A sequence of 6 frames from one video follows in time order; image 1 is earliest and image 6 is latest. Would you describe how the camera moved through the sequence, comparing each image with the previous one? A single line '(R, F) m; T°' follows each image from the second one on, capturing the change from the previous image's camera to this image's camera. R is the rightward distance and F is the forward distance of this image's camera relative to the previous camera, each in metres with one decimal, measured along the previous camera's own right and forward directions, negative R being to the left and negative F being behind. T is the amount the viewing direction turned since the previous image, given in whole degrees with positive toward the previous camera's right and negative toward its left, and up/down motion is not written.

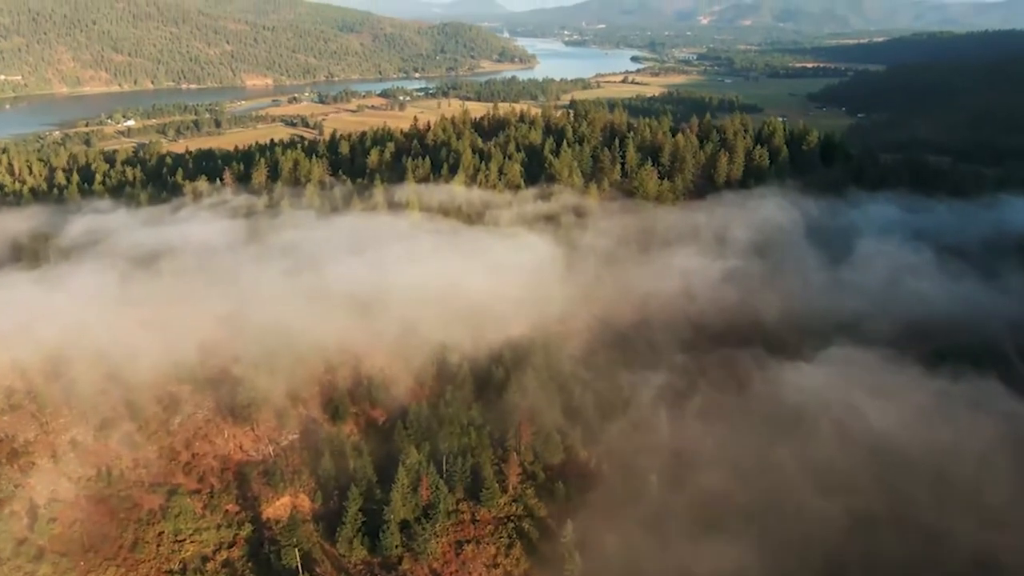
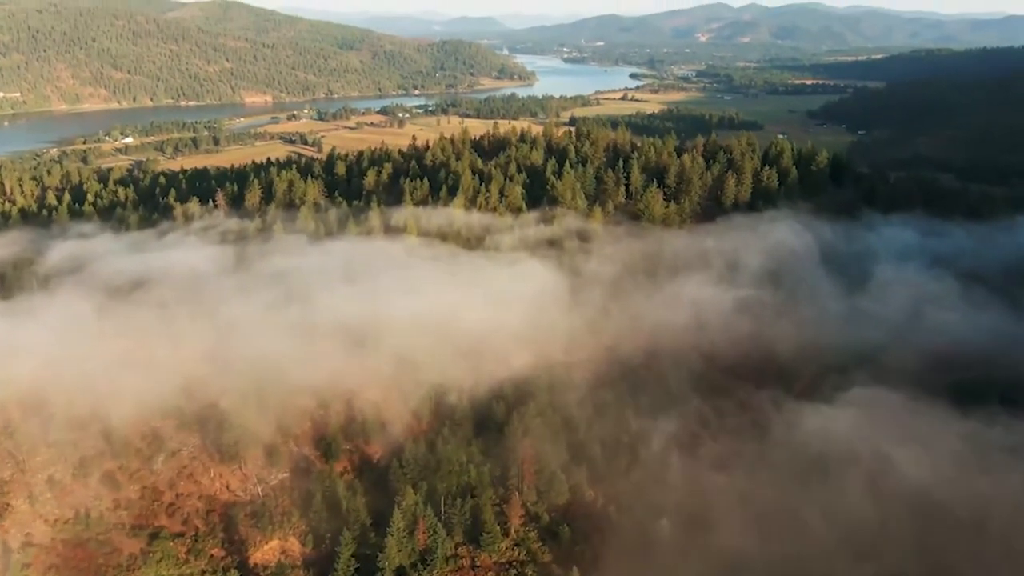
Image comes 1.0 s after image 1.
(-0.2, +2.3) m; 0°
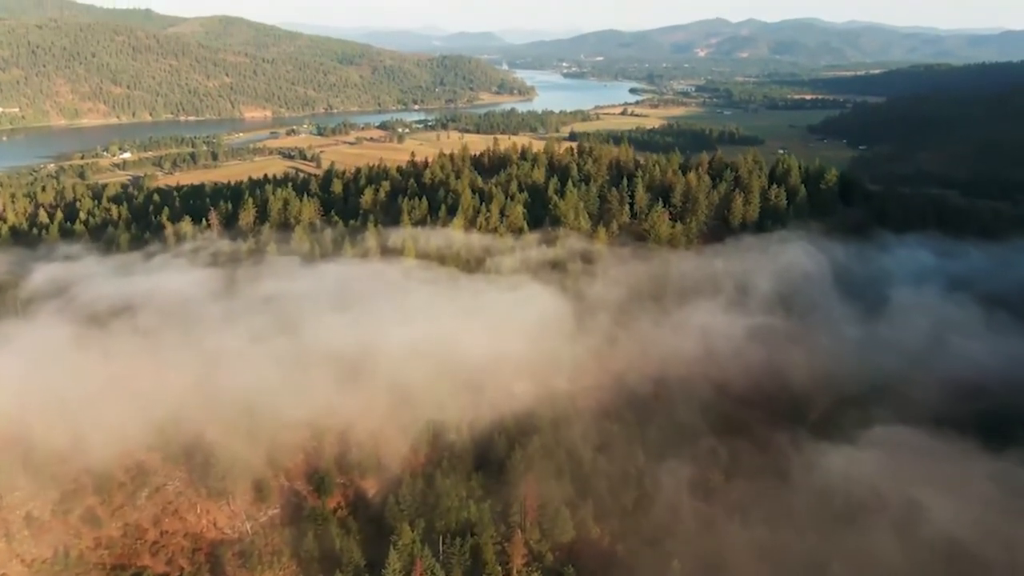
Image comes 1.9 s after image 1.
(-0.1, +2.0) m; 0°
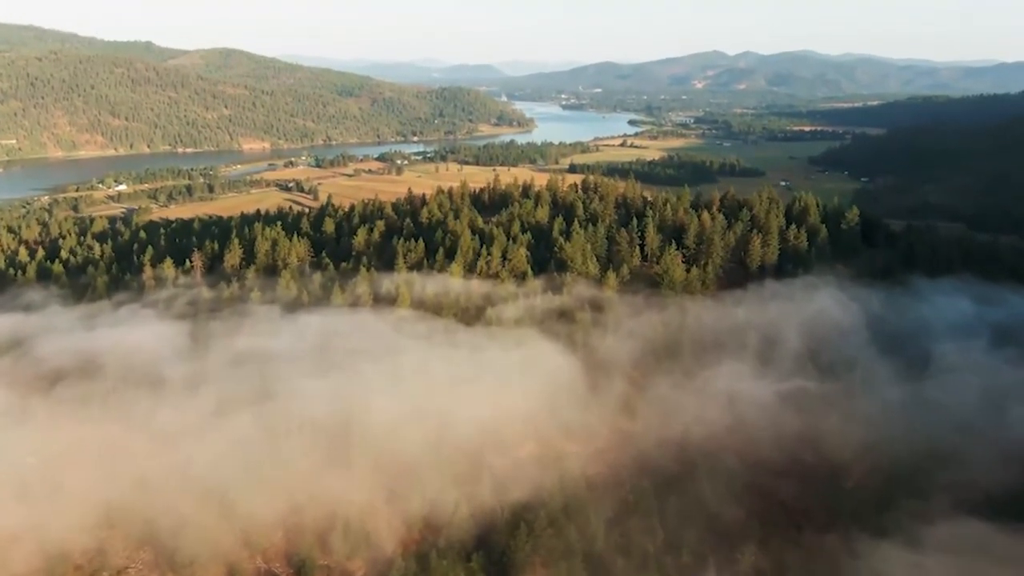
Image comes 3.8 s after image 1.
(-0.3, +4.3) m; 0°
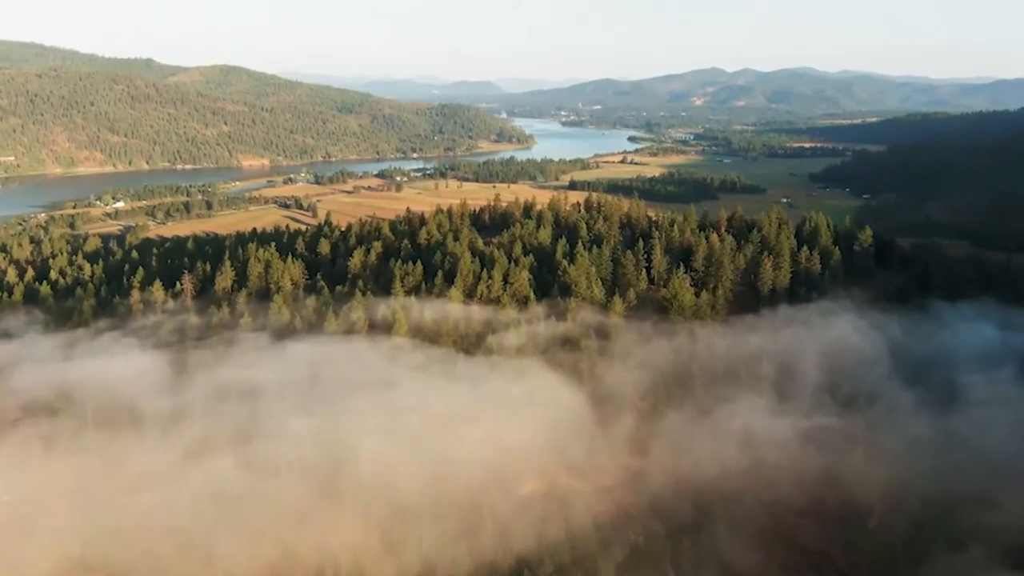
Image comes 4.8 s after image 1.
(-0.2, +2.3) m; 0°
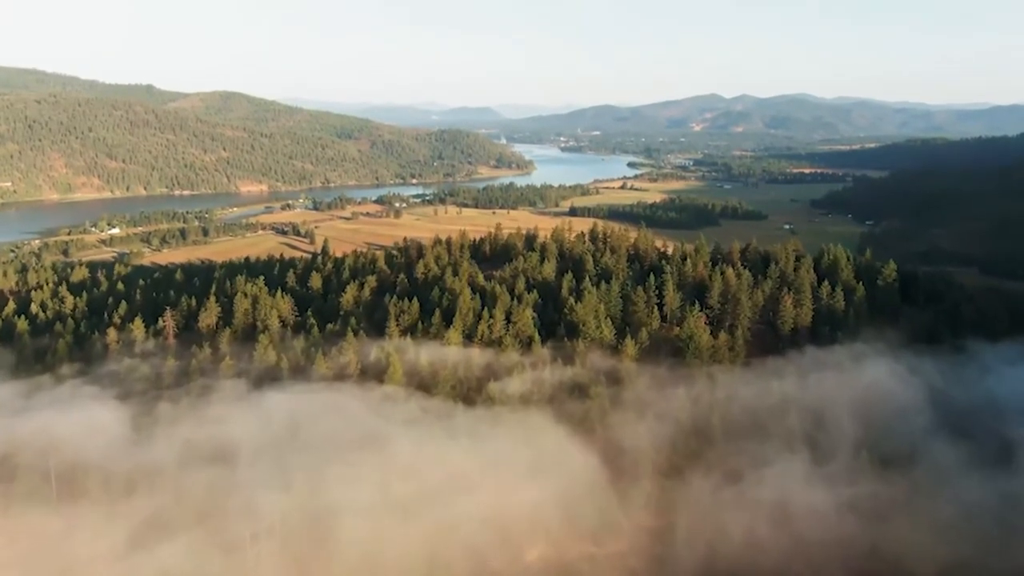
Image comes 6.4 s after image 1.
(-0.3, +3.7) m; 0°
